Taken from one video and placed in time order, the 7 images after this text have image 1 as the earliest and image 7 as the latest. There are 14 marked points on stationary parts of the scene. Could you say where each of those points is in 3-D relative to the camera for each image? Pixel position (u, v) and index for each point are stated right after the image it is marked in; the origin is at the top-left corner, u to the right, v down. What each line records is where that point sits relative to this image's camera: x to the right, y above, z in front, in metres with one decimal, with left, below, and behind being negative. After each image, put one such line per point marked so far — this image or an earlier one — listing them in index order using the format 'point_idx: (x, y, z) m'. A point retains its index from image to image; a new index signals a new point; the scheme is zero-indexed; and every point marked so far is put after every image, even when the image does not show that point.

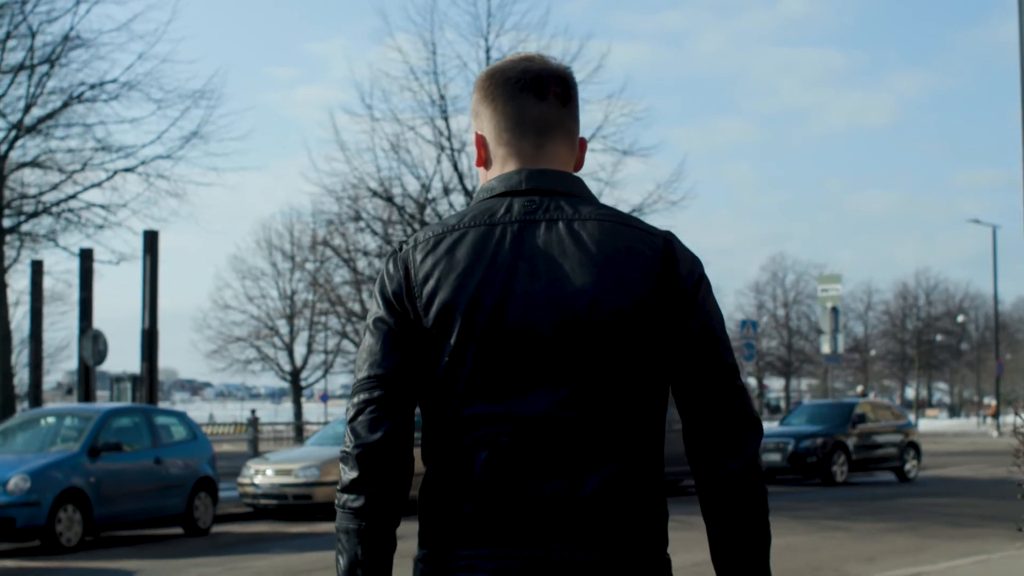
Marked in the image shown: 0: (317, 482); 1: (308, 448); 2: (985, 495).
0: (-1.7, -1.7, +14.5) m
1: (-1.9, -1.5, +15.5) m
2: (+4.4, -2.0, +15.7) m
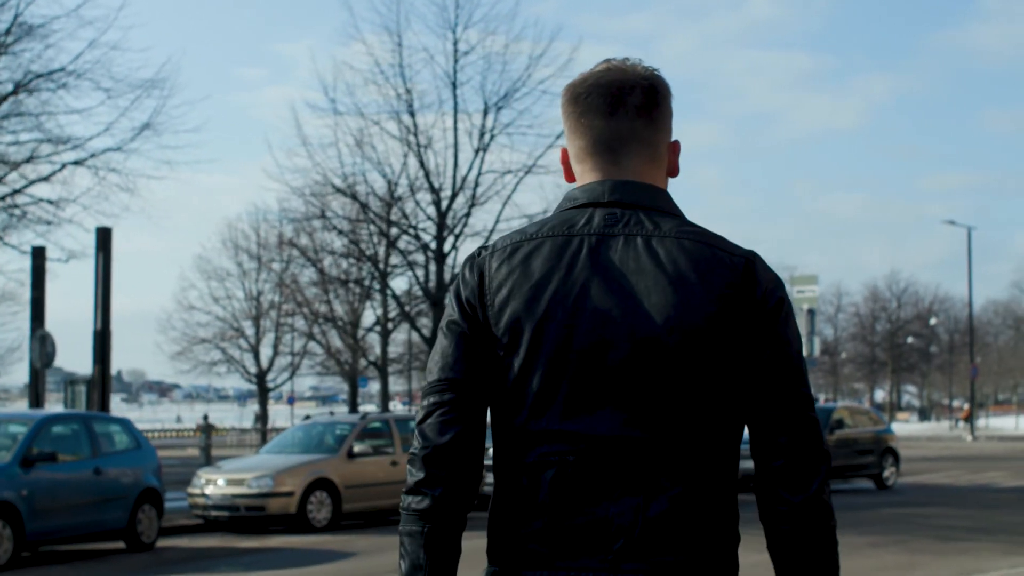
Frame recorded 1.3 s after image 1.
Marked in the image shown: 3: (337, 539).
0: (-2.0, -1.7, +13.8) m
1: (-2.2, -1.5, +14.8) m
2: (+4.1, -2.0, +15.2) m
3: (-1.2, -1.7, +11.0) m
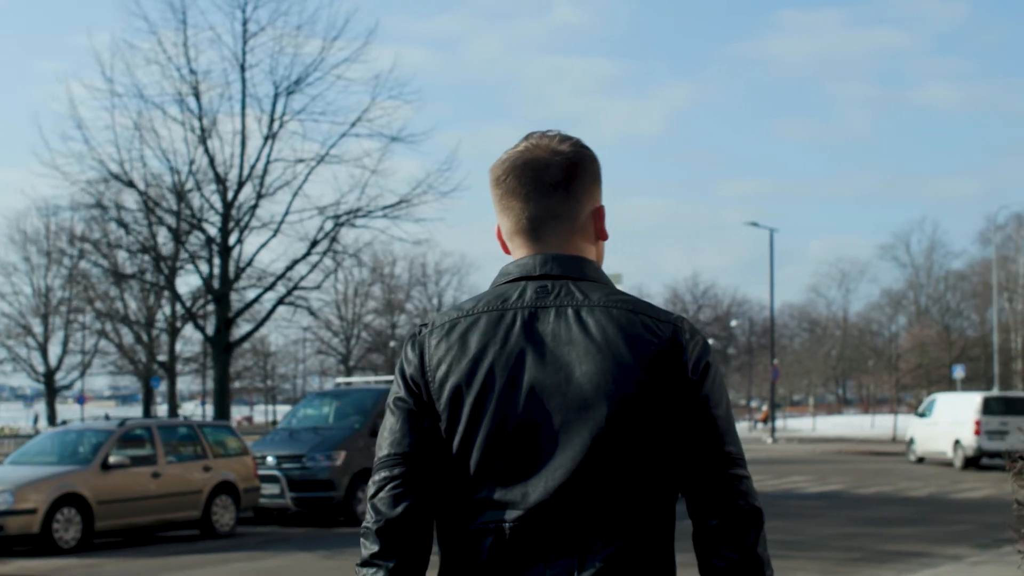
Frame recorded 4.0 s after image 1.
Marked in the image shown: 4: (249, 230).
0: (-3.7, -1.6, +12.5) m
1: (-4.0, -1.4, +13.5) m
2: (+2.3, -2.0, +14.6) m
3: (-2.5, -1.6, +9.8) m
4: (-3.0, +0.7, +19.4) m
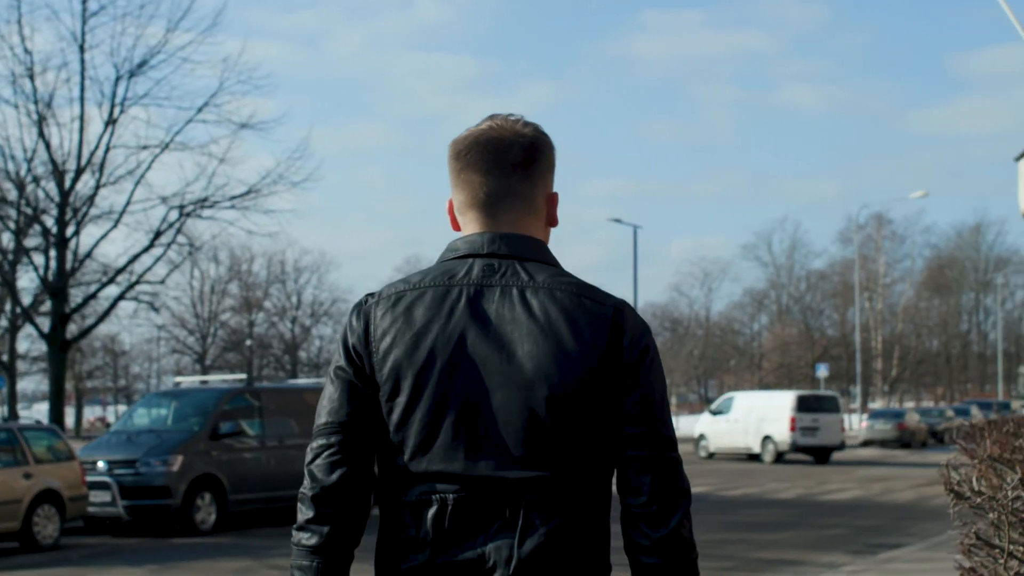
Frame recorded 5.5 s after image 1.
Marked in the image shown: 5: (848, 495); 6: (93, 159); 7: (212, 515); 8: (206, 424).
0: (-4.7, -1.6, +11.5) m
1: (-5.1, -1.4, +12.4) m
2: (+1.0, -1.9, +14.0) m
3: (-3.3, -1.6, +8.8) m
4: (-4.6, +0.7, +18.3) m
5: (+3.5, -2.2, +17.6) m
6: (-4.7, +1.4, +18.8) m
7: (-2.8, -2.1, +15.5) m
8: (-2.9, -1.3, +15.7) m
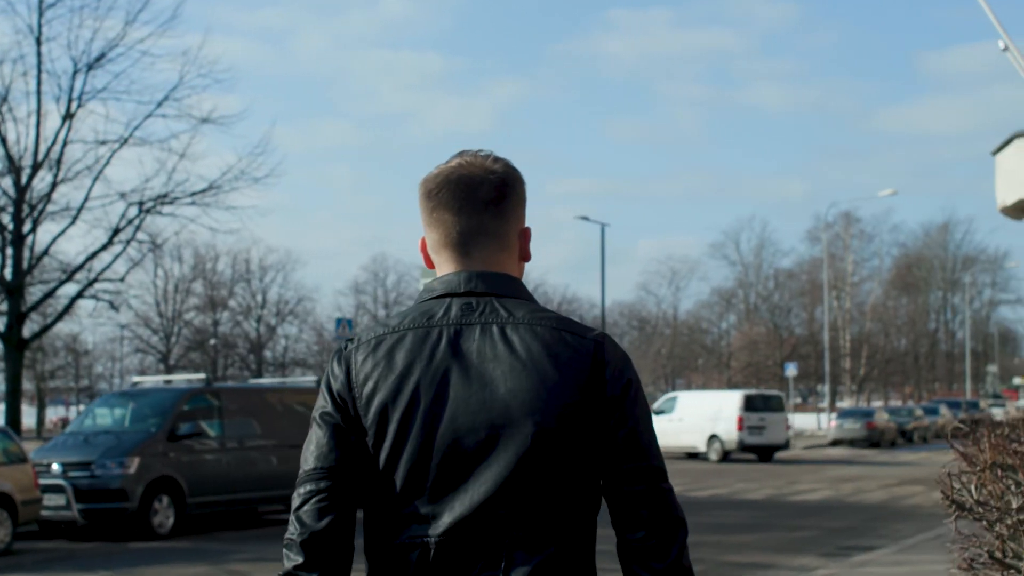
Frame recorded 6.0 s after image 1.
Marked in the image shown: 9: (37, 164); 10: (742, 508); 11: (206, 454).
0: (-5.0, -1.6, +11.1) m
1: (-5.4, -1.3, +12.0) m
2: (+0.8, -1.9, +13.7) m
3: (-3.5, -1.5, +8.5) m
4: (-5.0, +0.8, +18.0) m
5: (+3.2, -2.2, +17.4) m
6: (-5.1, +1.5, +18.5) m
7: (-3.1, -2.1, +15.1) m
8: (-3.2, -1.3, +15.4) m
9: (-5.0, +1.3, +17.5) m
10: (+2.1, -2.0, +15.4) m
11: (-2.9, -1.6, +15.8) m
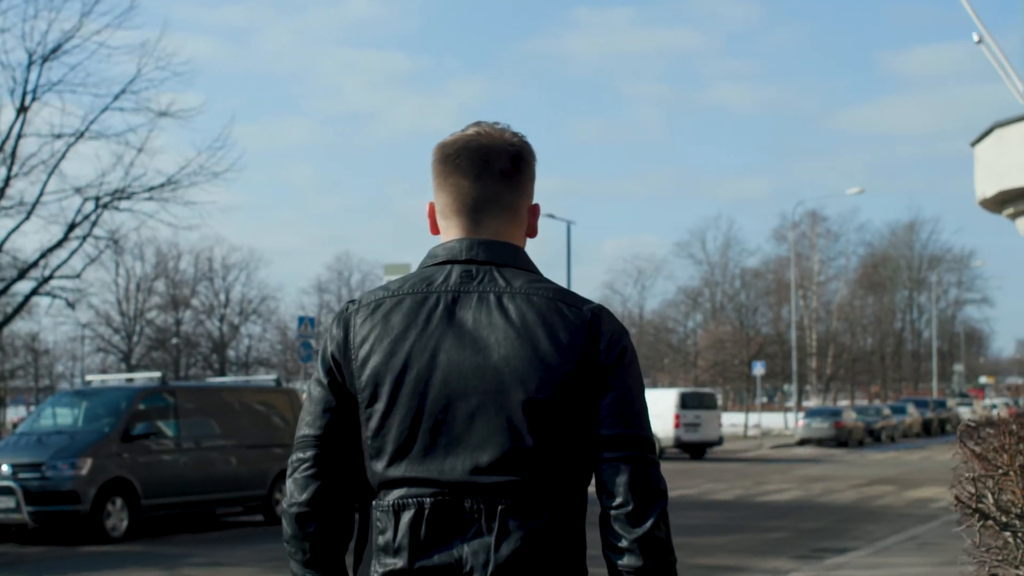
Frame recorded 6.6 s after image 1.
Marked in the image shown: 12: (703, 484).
0: (-5.2, -1.5, +10.7) m
1: (-5.6, -1.3, +11.6) m
2: (+0.5, -1.9, +13.5) m
3: (-3.7, -1.5, +8.1) m
4: (-5.4, +0.8, +17.6) m
5: (+2.8, -2.1, +17.2) m
6: (-5.5, +1.5, +18.1) m
7: (-3.4, -2.1, +14.8) m
8: (-3.5, -1.2, +15.0) m
9: (-5.3, +1.3, +17.1) m
10: (+1.8, -2.0, +15.2) m
11: (-3.2, -1.5, +15.4) m
12: (+2.3, -2.3, +20.0) m
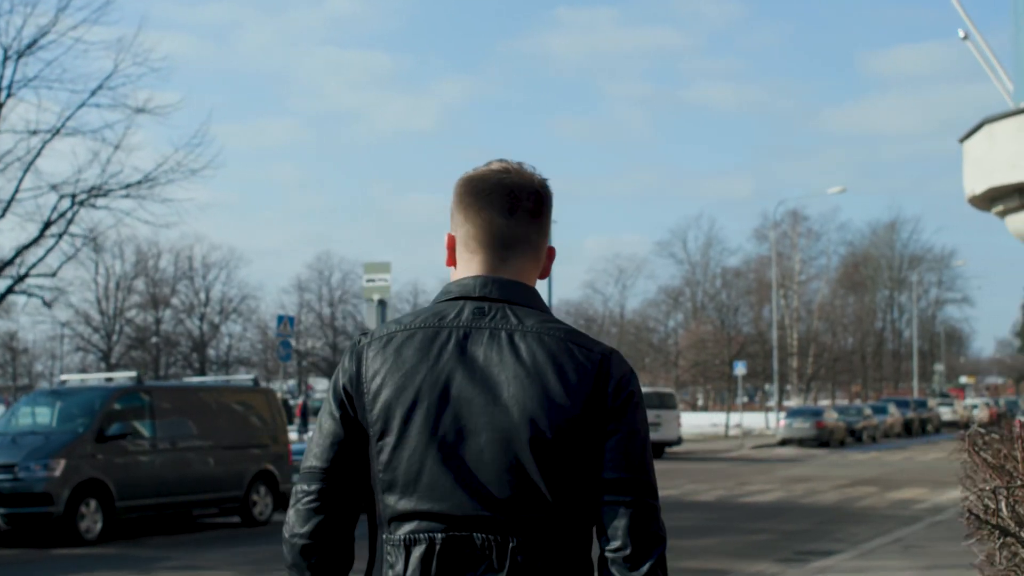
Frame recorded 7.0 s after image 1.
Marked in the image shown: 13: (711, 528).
0: (-5.3, -1.5, +10.5) m
1: (-5.7, -1.3, +11.4) m
2: (+0.3, -1.9, +13.3) m
3: (-3.8, -1.5, +8.0) m
4: (-5.6, +0.8, +17.4) m
5: (+2.6, -2.1, +17.1) m
6: (-5.7, +1.5, +17.9) m
7: (-3.6, -2.0, +14.6) m
8: (-3.7, -1.2, +14.8) m
9: (-5.5, +1.4, +16.9) m
10: (+1.6, -2.0, +15.0) m
11: (-3.4, -1.5, +15.3) m
12: (+2.1, -2.3, +19.9) m
13: (+1.5, -1.8, +12.8) m
